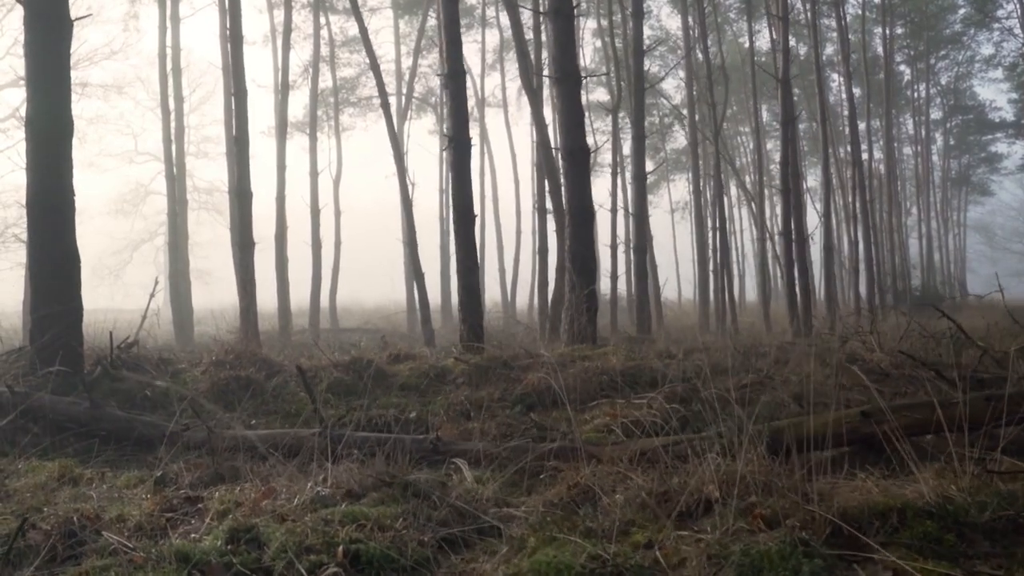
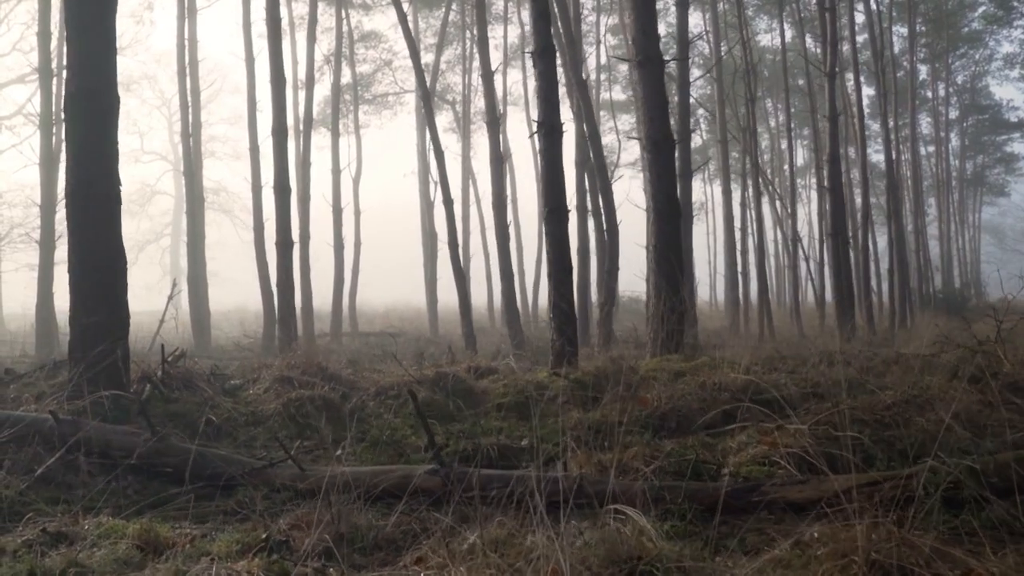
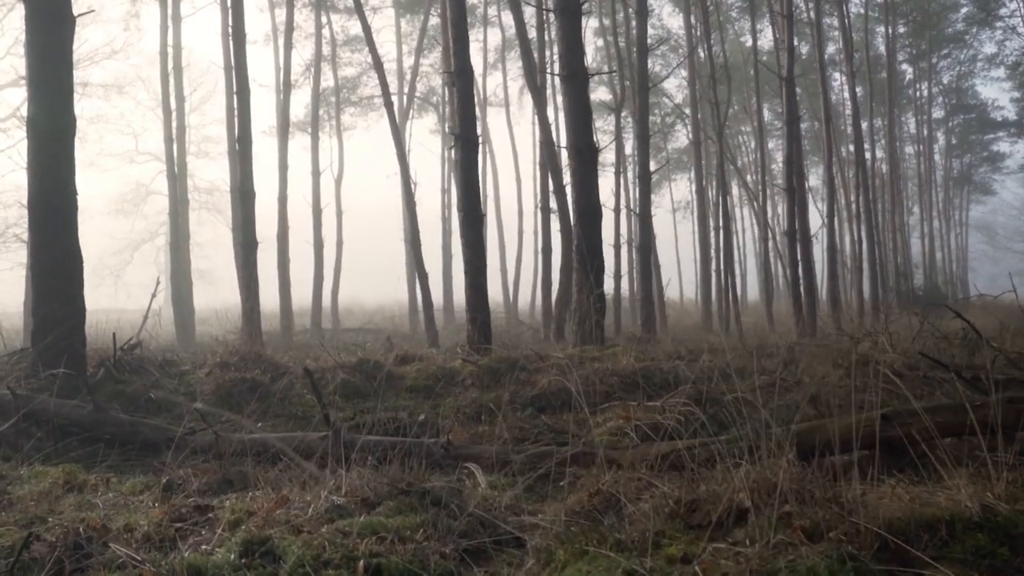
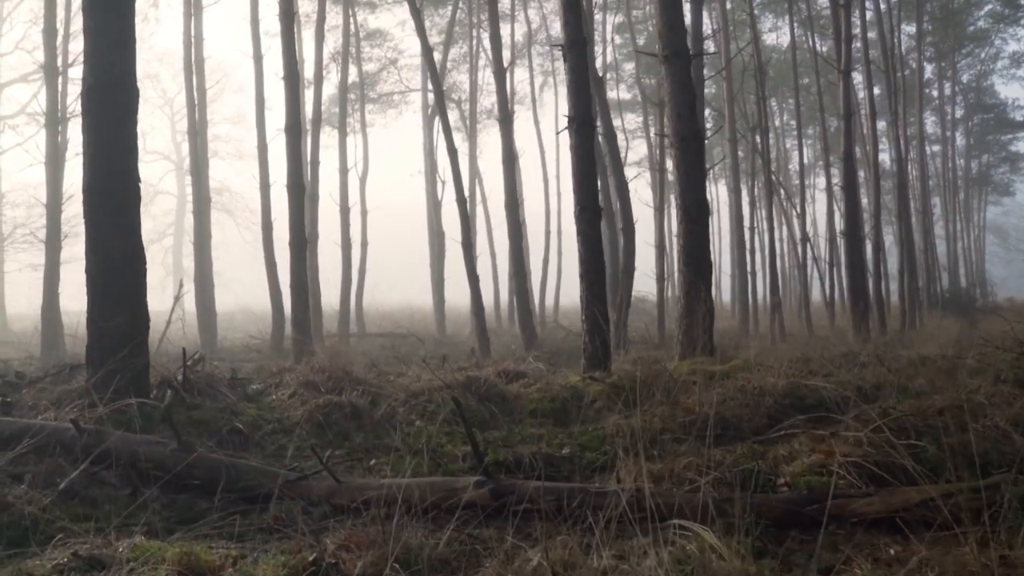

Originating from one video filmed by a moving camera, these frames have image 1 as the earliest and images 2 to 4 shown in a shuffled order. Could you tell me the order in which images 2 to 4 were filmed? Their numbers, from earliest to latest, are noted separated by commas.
3, 2, 4
